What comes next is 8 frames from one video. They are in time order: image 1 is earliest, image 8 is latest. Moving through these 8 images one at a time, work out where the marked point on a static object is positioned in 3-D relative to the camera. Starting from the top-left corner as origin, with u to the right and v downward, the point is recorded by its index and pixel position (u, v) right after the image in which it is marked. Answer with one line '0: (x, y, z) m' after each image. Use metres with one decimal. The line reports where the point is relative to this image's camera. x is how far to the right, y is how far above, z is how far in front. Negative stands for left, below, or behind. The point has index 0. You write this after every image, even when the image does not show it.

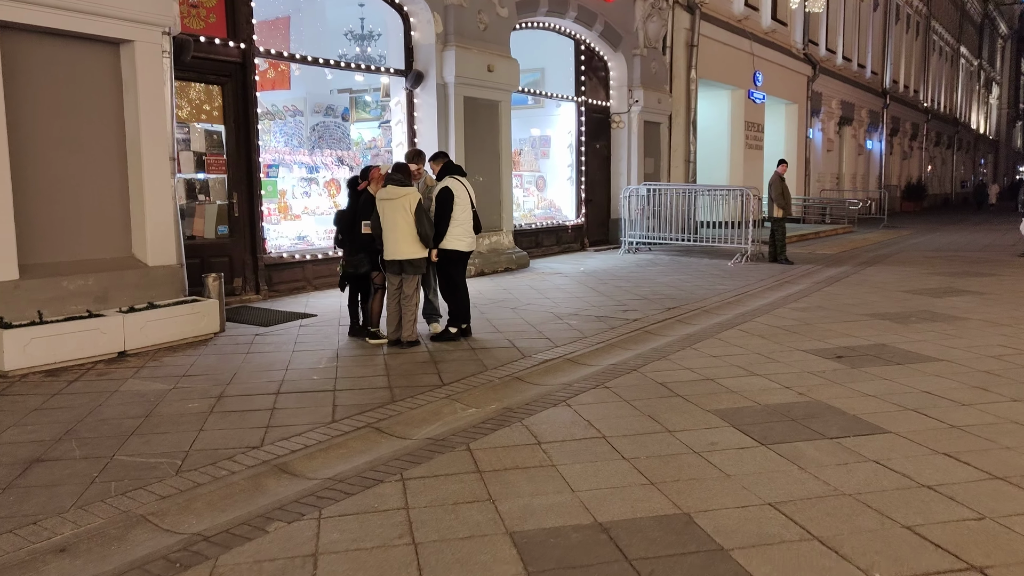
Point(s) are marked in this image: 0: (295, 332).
0: (-1.9, -0.4, +7.3) m
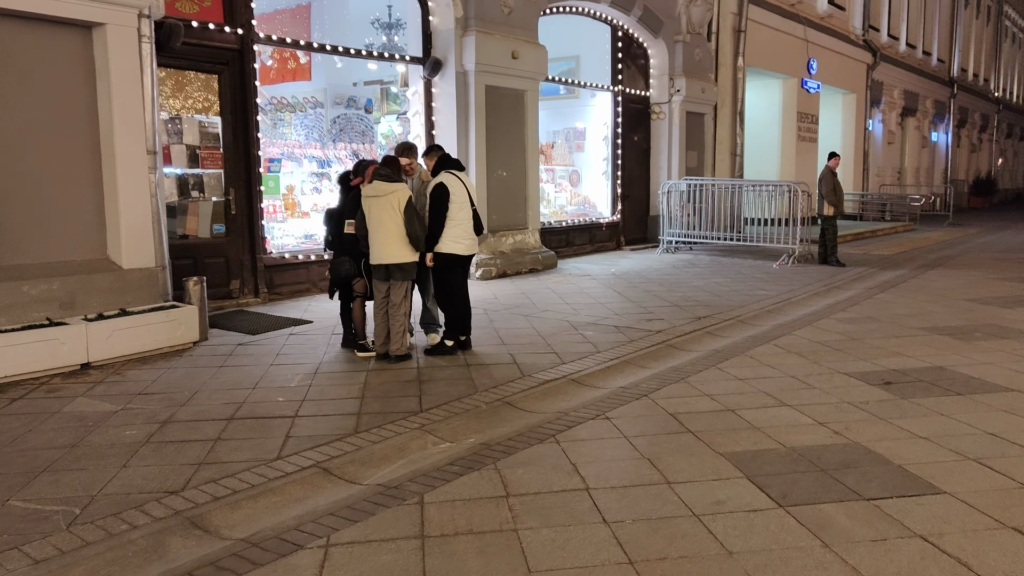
0: (-1.9, -0.4, +6.7) m
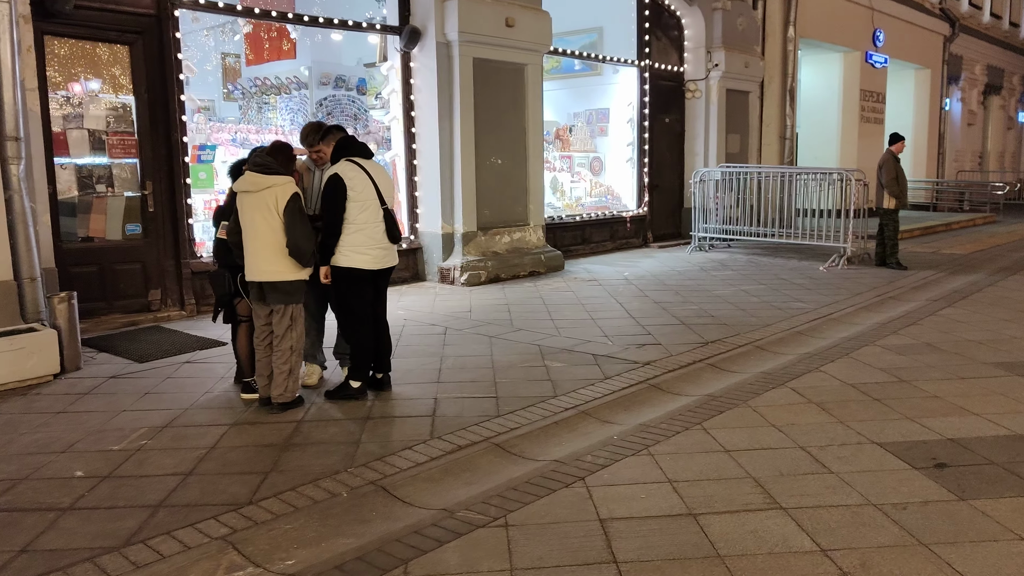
0: (-2.2, -0.6, +5.4) m
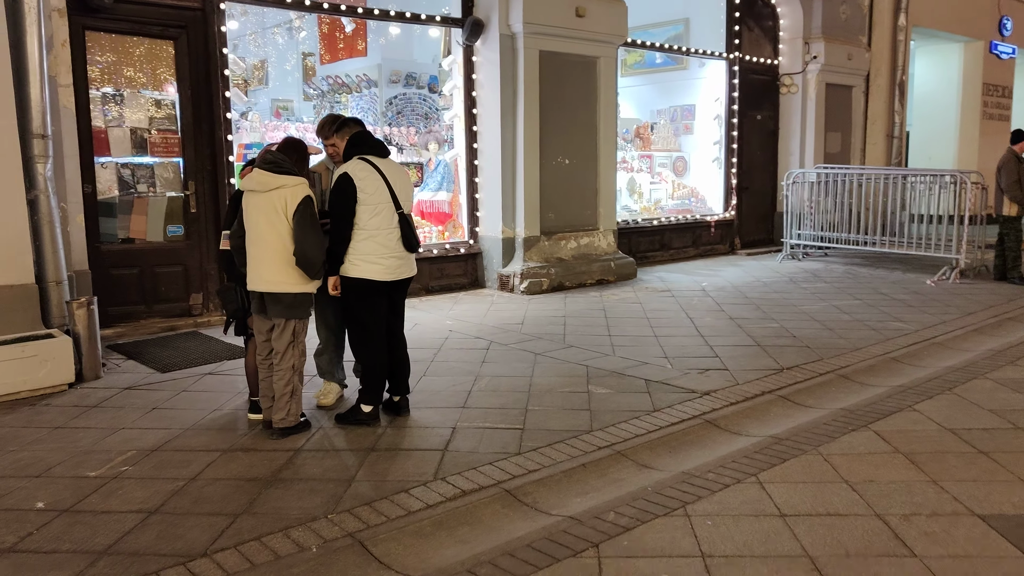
0: (-2.0, -0.6, +5.1) m
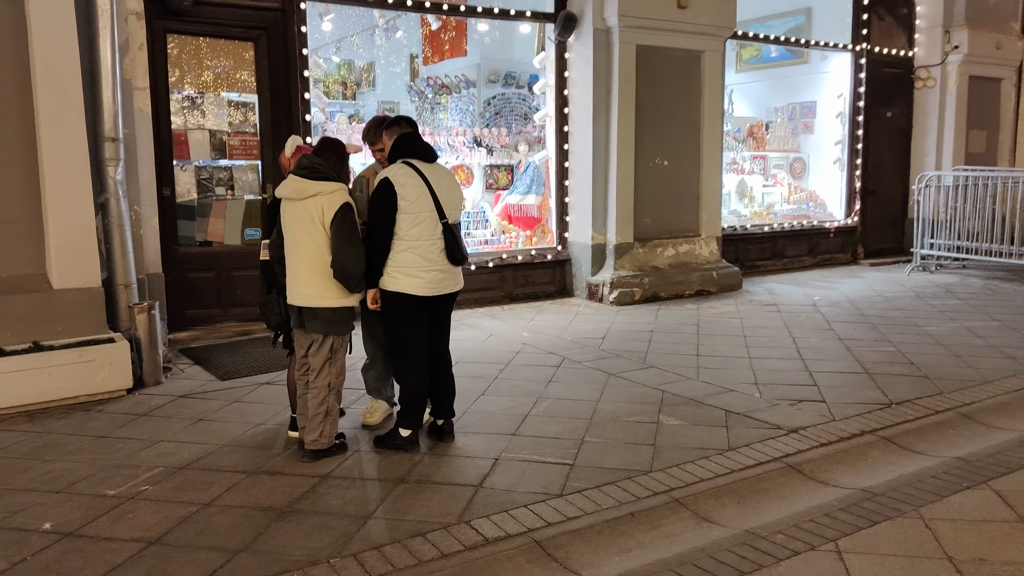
0: (-1.6, -0.6, +4.9) m
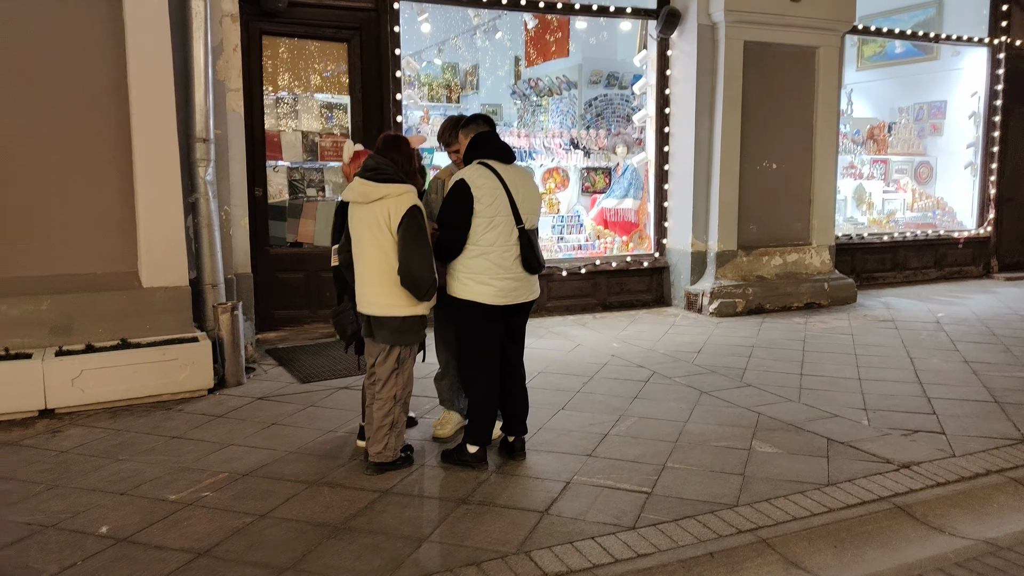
0: (-1.1, -0.7, +4.9) m
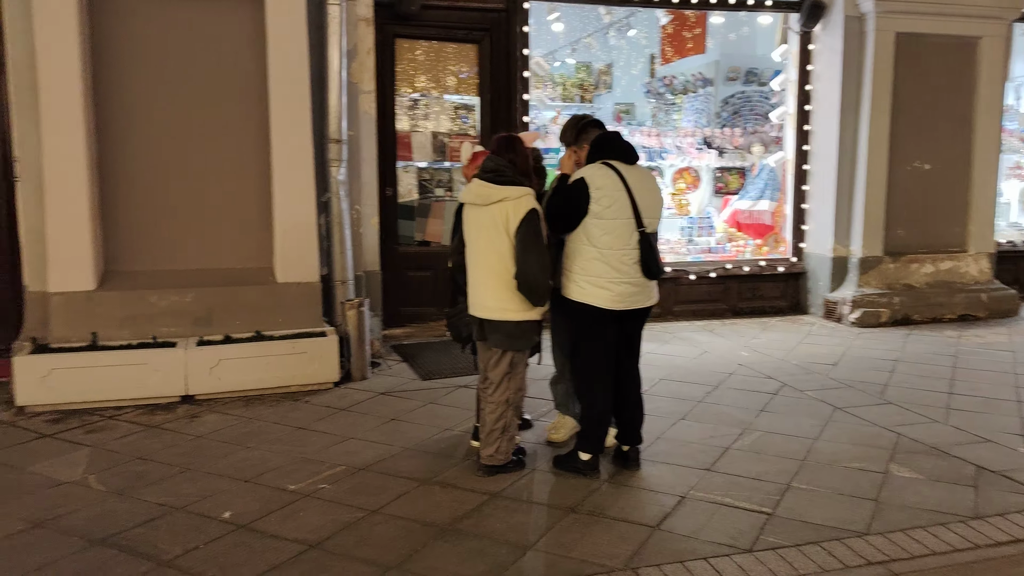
0: (-0.5, -0.6, +4.9) m
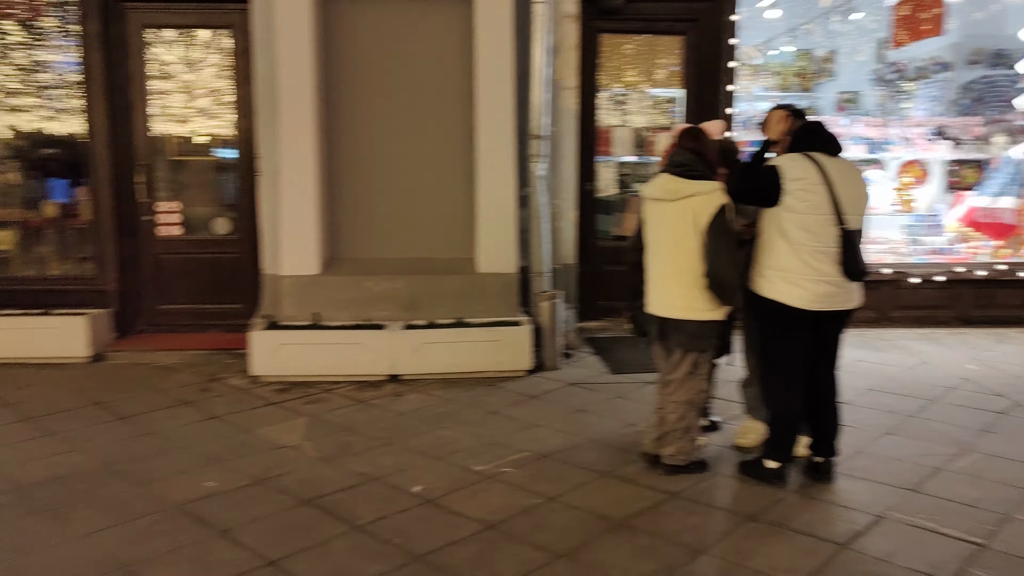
0: (+0.7, -0.6, +4.9) m
